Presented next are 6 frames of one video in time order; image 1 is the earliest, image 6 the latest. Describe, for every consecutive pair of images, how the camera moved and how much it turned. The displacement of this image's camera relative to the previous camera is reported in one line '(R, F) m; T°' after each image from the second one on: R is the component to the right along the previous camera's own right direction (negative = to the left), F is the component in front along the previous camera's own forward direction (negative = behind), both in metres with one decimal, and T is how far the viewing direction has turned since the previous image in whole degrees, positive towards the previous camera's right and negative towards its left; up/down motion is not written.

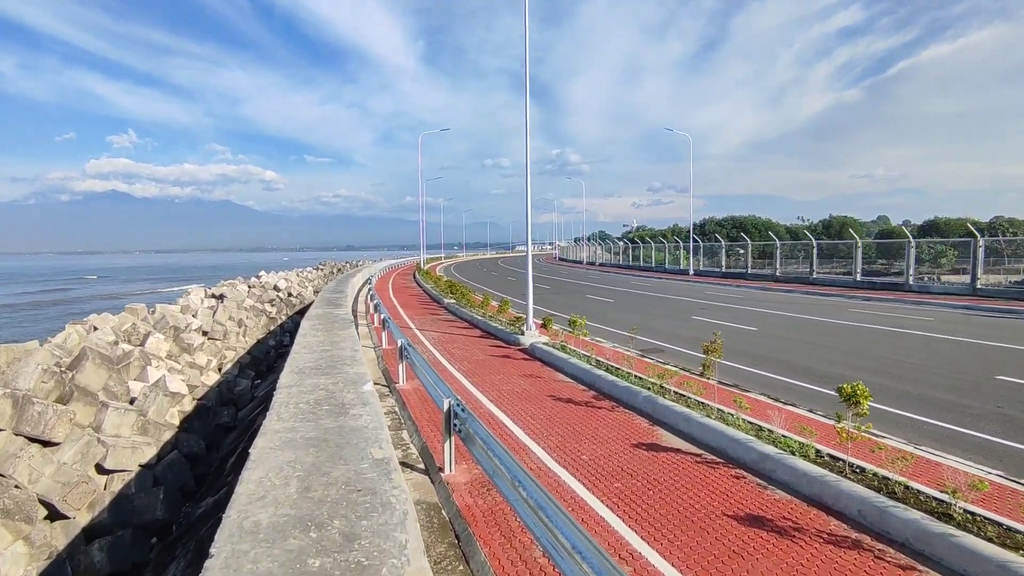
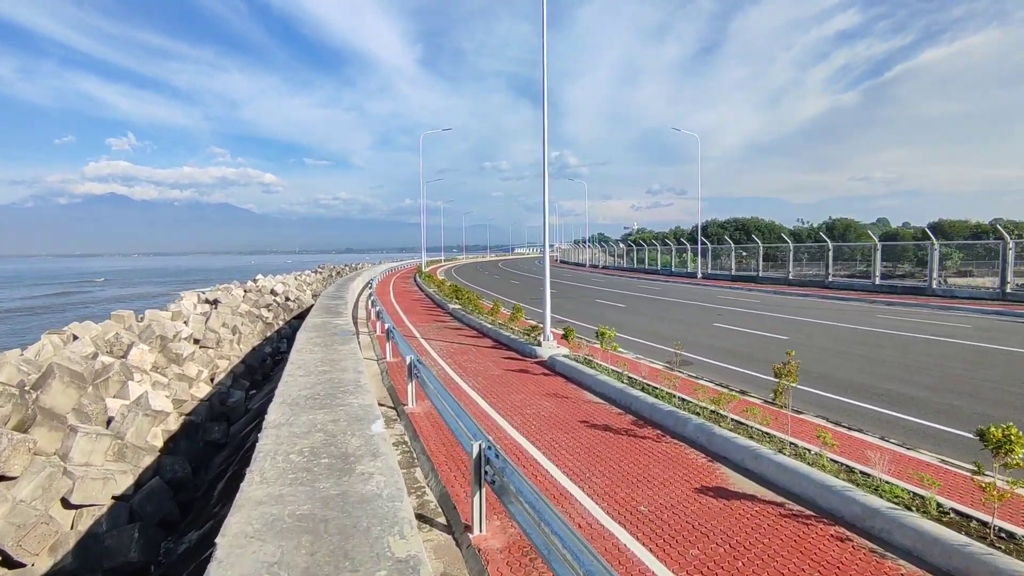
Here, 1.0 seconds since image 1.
(-0.3, +1.0) m; 0°
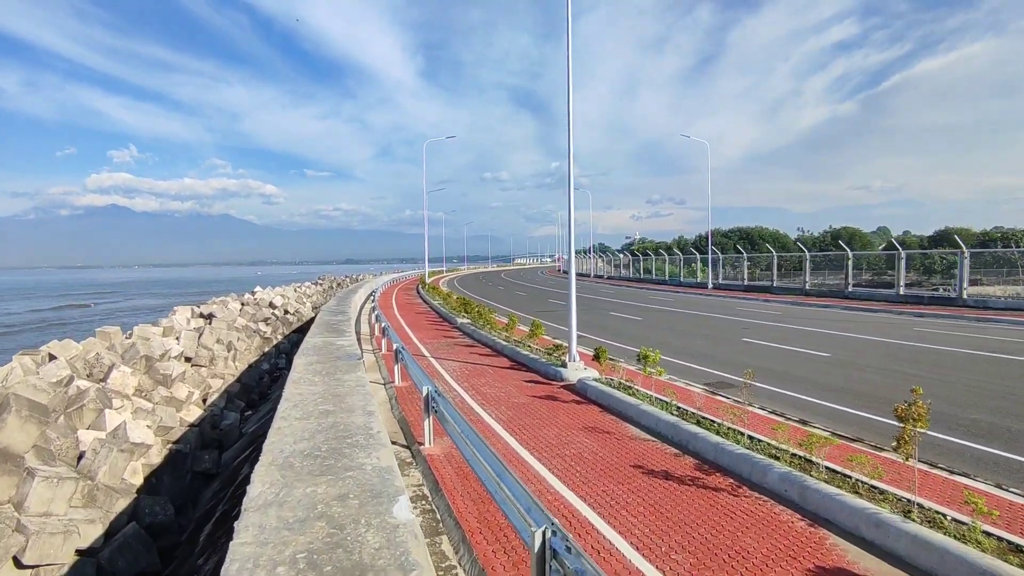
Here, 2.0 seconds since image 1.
(-0.4, +1.1) m; 0°
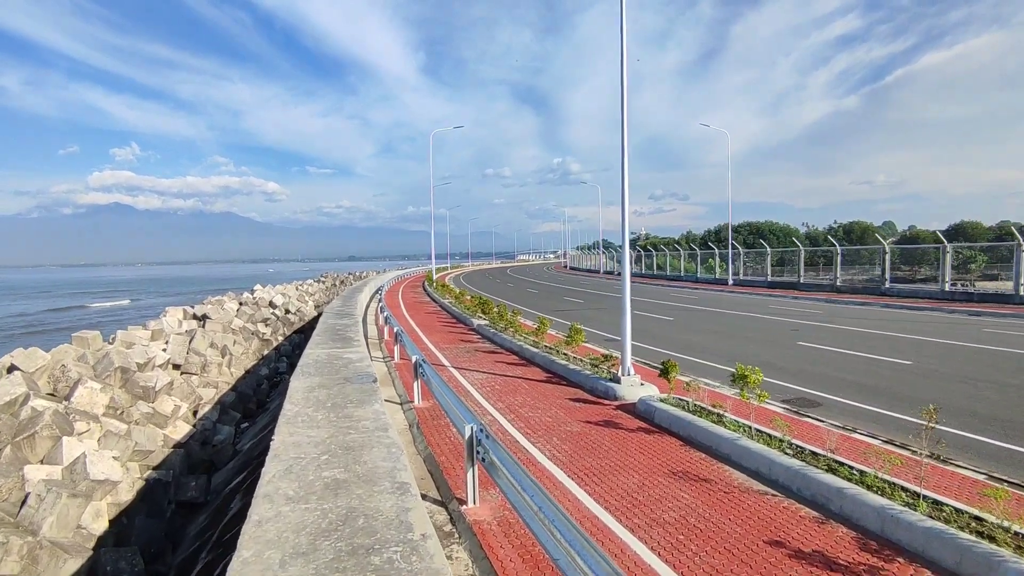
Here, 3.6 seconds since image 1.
(-0.6, +1.7) m; 0°
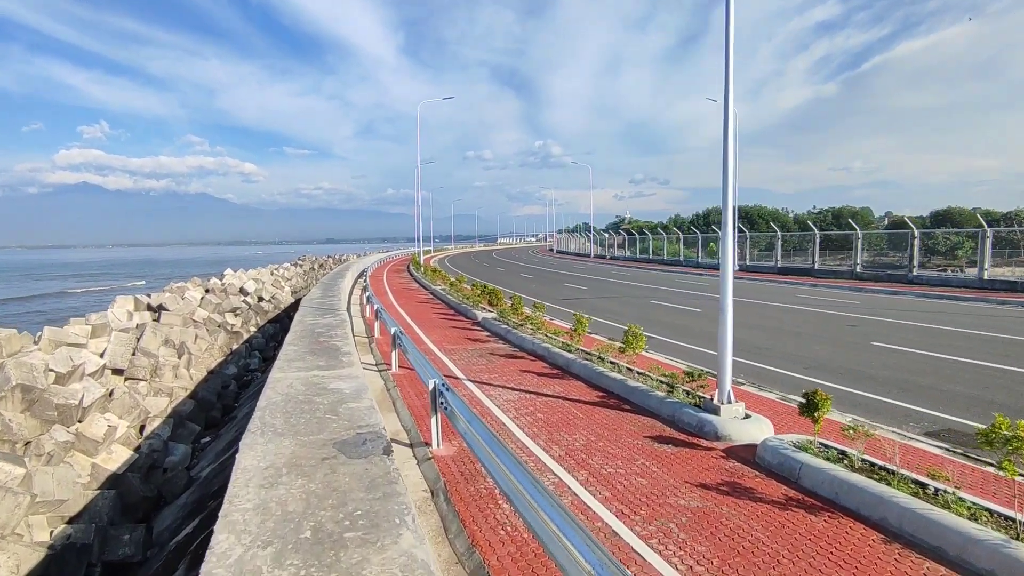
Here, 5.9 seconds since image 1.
(-0.8, +2.5) m; +2°
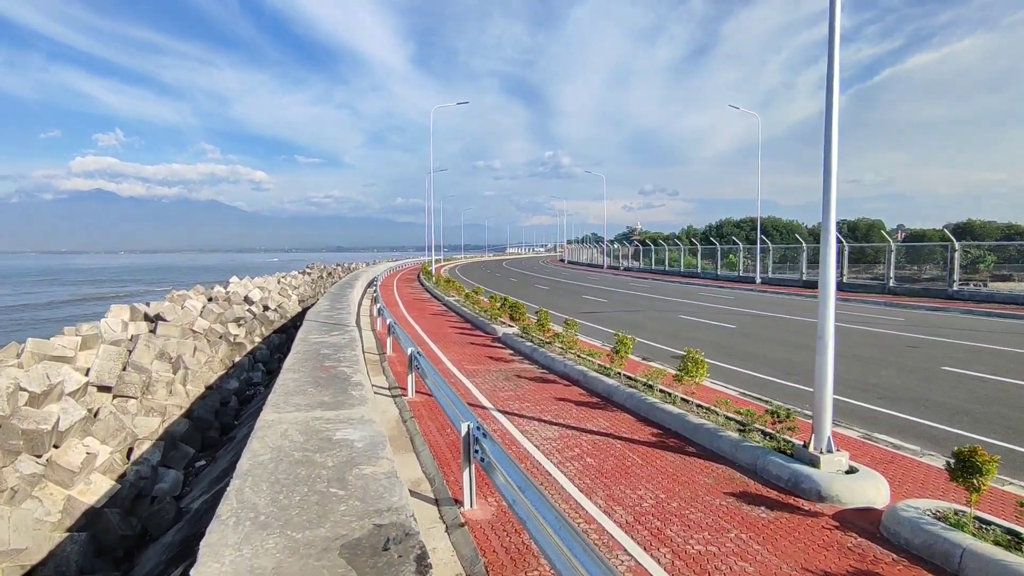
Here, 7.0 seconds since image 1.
(-0.4, +1.2) m; -1°
